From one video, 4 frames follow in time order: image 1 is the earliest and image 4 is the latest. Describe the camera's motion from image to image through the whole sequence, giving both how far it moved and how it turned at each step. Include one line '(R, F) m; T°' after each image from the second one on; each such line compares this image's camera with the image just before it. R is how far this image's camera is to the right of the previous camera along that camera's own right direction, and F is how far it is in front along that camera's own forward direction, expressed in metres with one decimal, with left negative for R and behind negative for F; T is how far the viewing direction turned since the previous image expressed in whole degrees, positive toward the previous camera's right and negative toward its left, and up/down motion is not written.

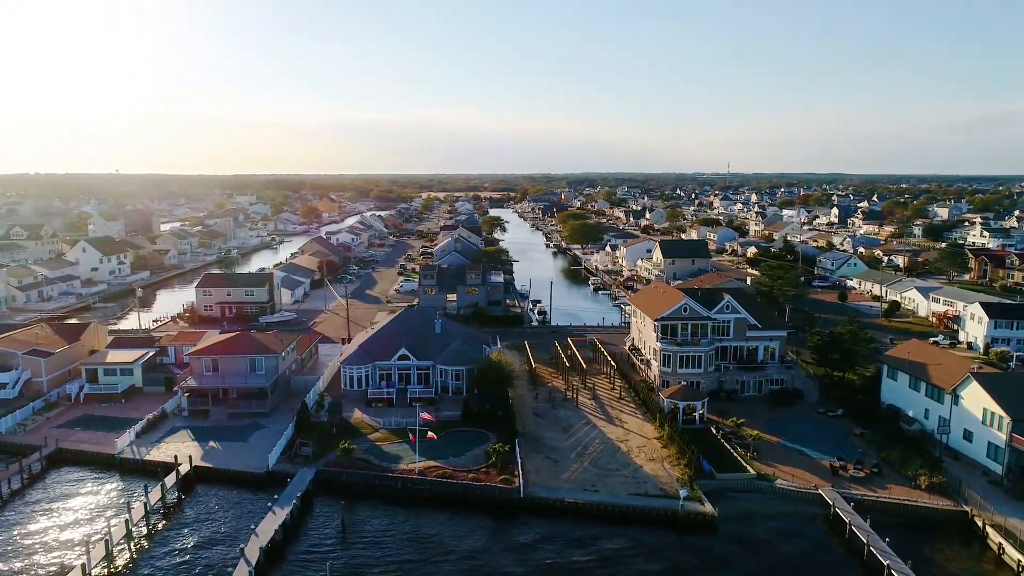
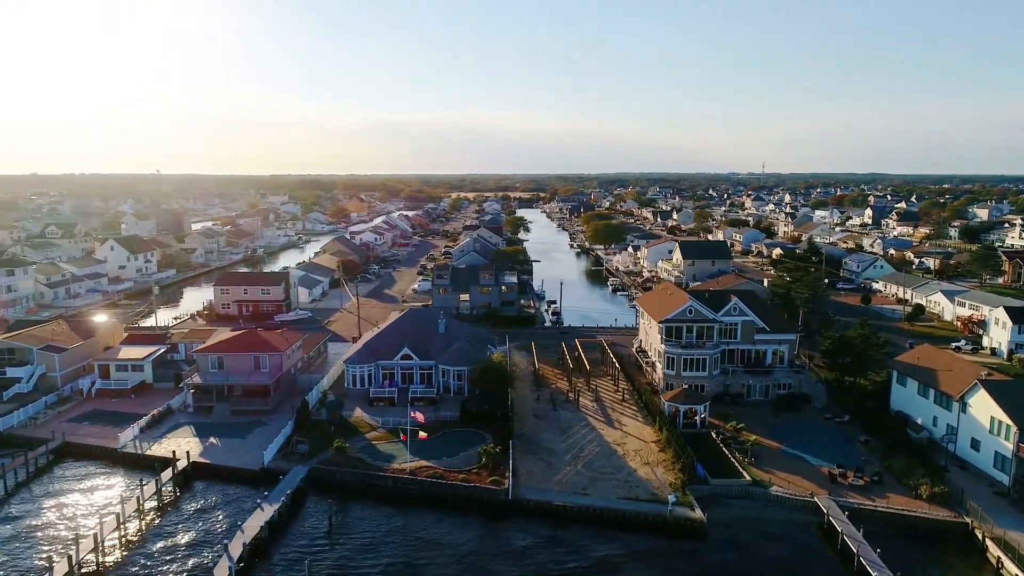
(+4.3, +0.4) m; -2°
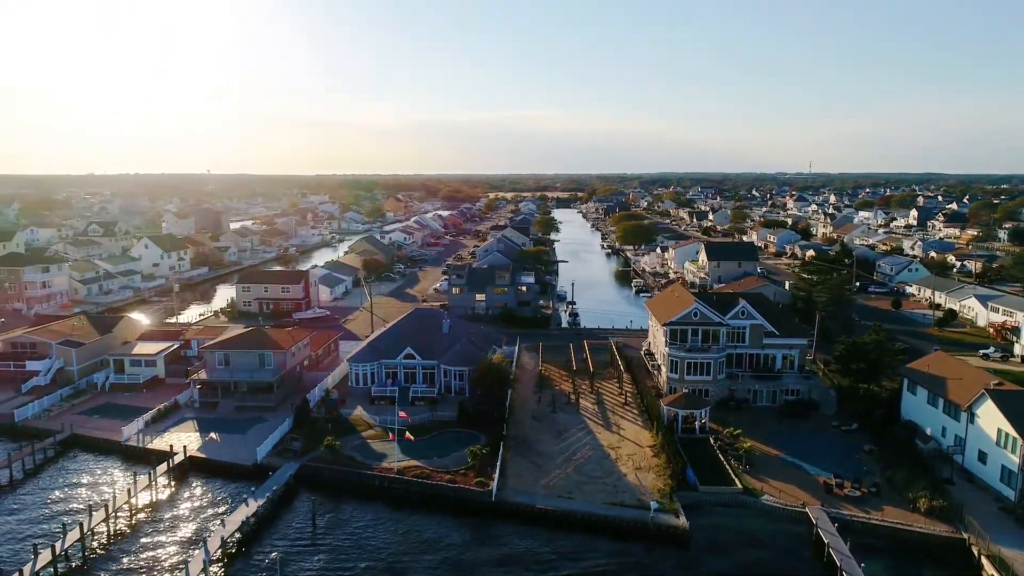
(+5.7, +0.6) m; -3°
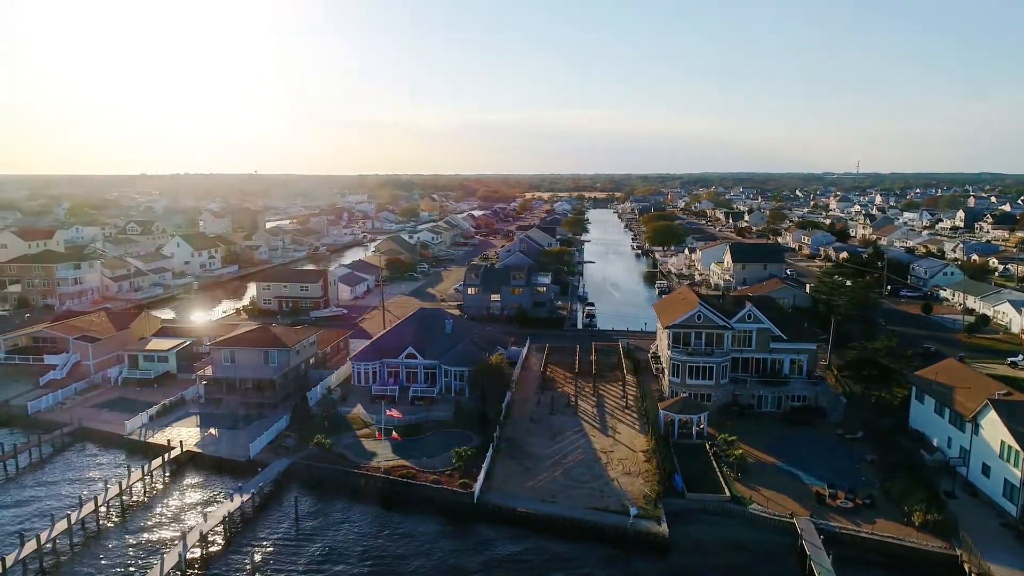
(+5.7, +0.5) m; -3°
